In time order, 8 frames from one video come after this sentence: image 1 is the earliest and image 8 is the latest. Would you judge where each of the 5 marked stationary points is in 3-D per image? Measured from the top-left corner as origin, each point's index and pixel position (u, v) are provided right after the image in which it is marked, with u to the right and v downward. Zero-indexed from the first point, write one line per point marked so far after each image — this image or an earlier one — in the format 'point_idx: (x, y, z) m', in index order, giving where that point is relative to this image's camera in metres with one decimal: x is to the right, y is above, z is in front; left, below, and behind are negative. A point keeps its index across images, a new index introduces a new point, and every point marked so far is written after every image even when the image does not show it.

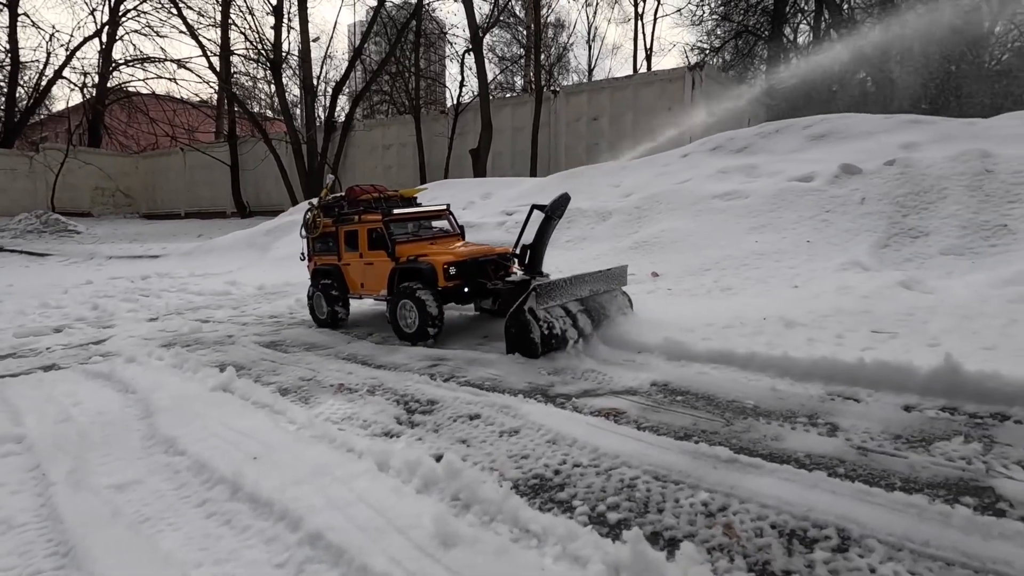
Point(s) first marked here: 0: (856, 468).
0: (+1.8, -0.9, +2.8) m
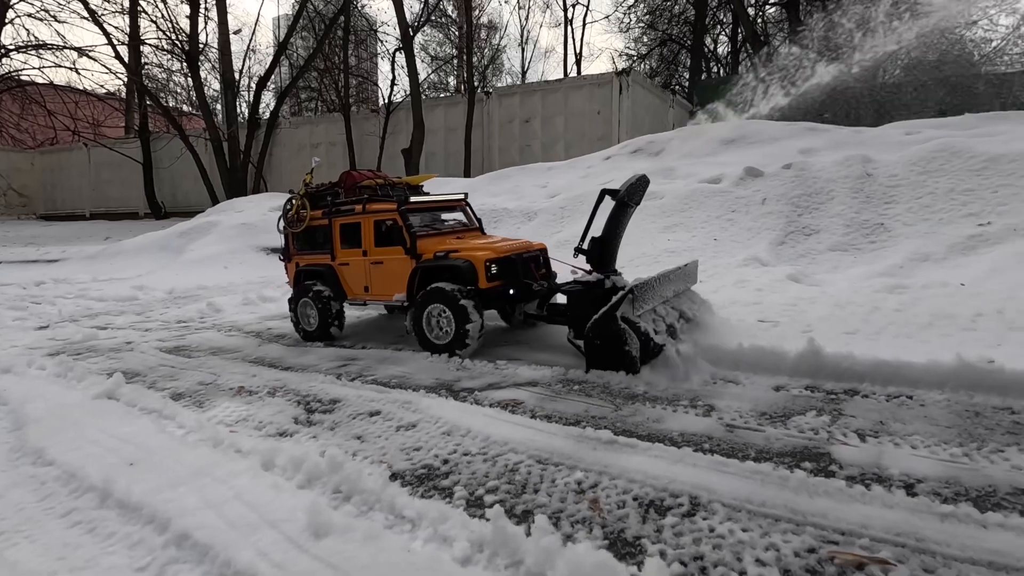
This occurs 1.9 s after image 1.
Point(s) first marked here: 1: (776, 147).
0: (+1.2, -0.9, +3.0) m
1: (+6.9, +3.6, +13.5) m
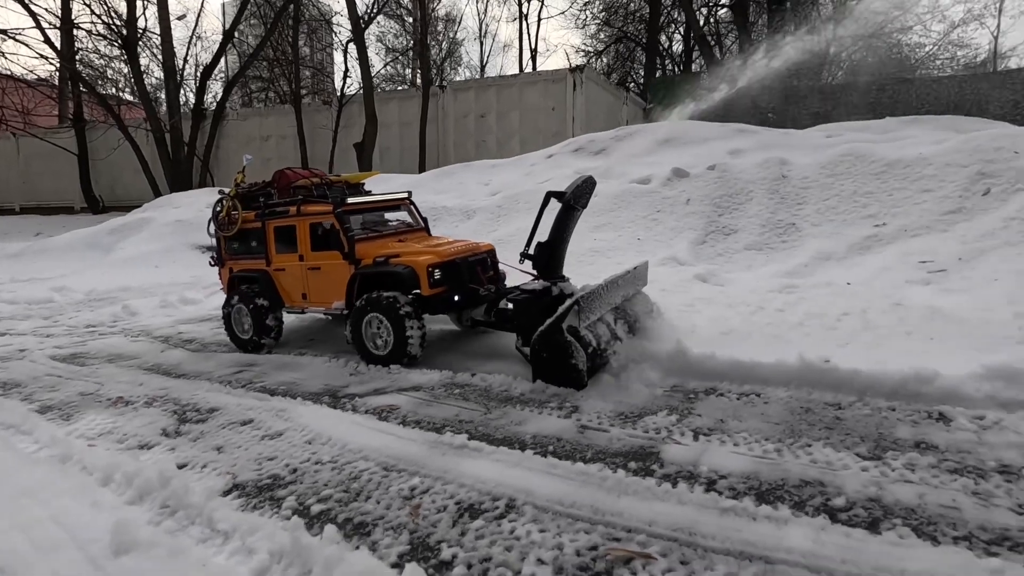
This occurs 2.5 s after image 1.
0: (+0.3, -0.9, +3.2) m
1: (+5.2, +3.7, +14.0) m
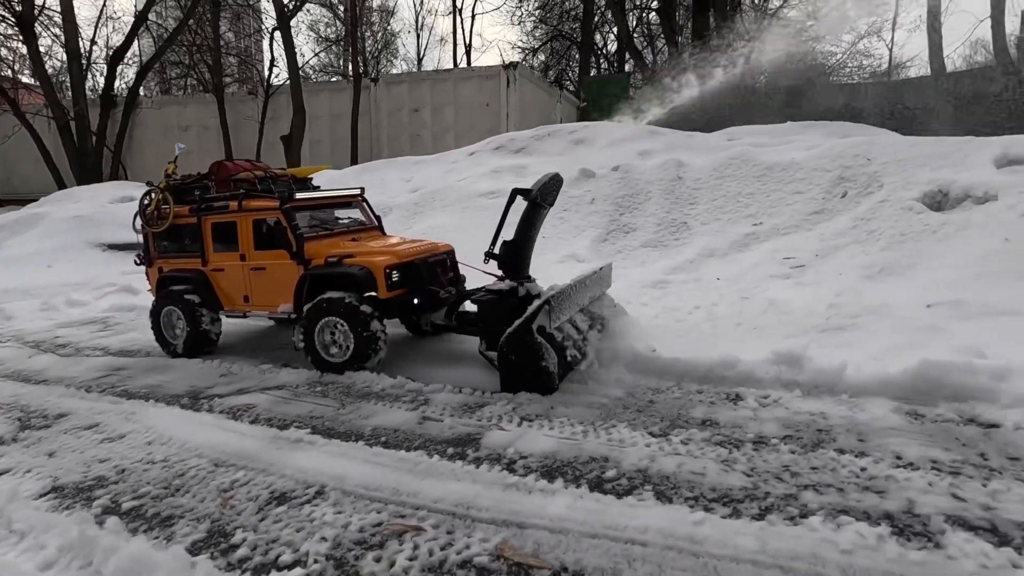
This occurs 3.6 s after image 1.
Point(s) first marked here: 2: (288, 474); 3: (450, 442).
0: (-0.7, -0.9, +3.4) m
1: (+2.9, +3.8, +14.6) m
2: (-1.2, -1.0, +2.9) m
3: (-0.4, -0.9, +3.3) m
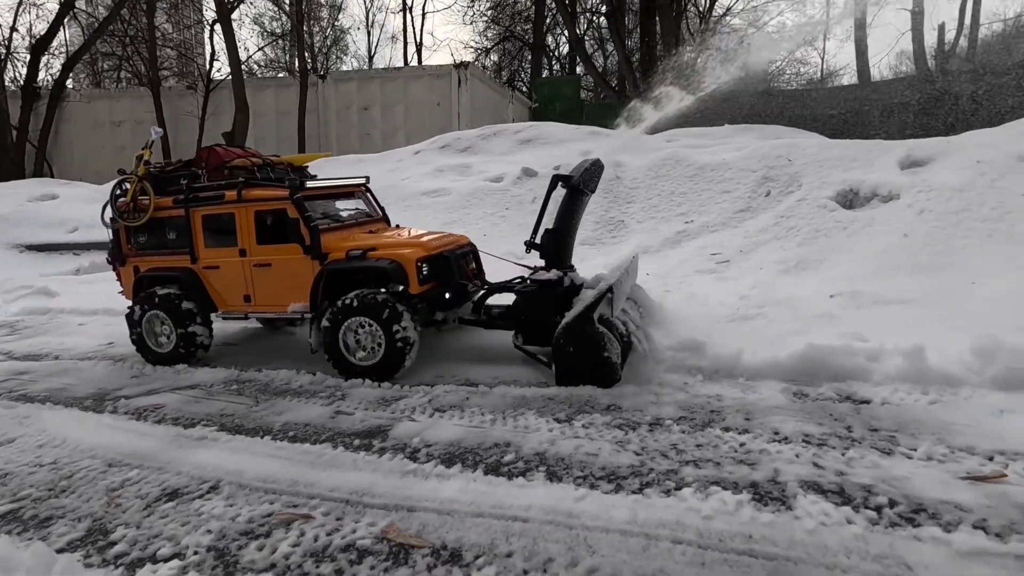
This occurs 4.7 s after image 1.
0: (-1.3, -0.9, +3.4) m
1: (+1.4, +3.9, +14.9) m
2: (-1.7, -1.0, +2.8) m
3: (-0.9, -0.9, +3.3) m
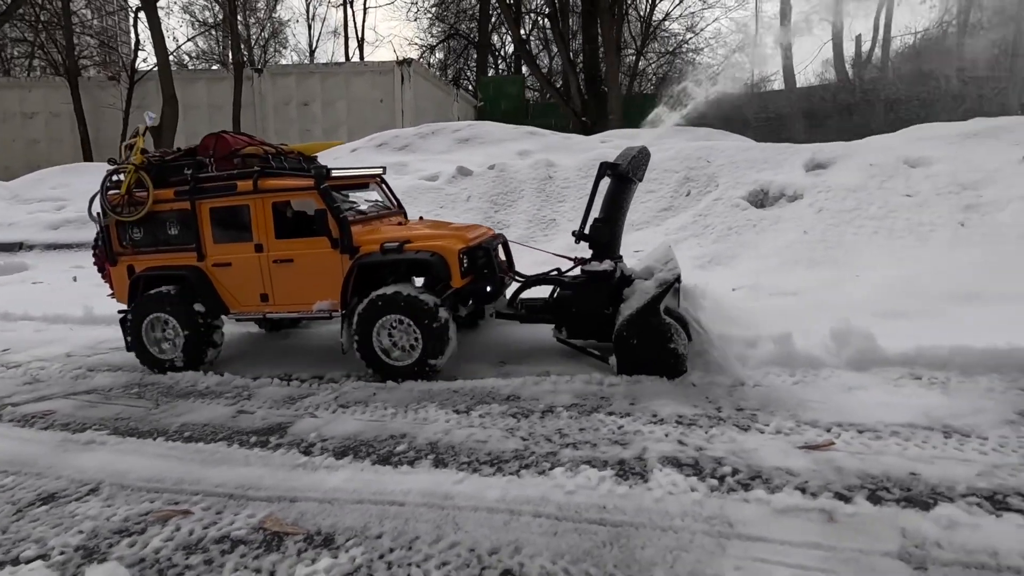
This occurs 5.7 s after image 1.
0: (-1.9, -0.9, +3.4) m
1: (-0.4, +3.9, +15.1) m
2: (-2.3, -1.0, +2.8) m
3: (-1.6, -0.9, +3.3) m
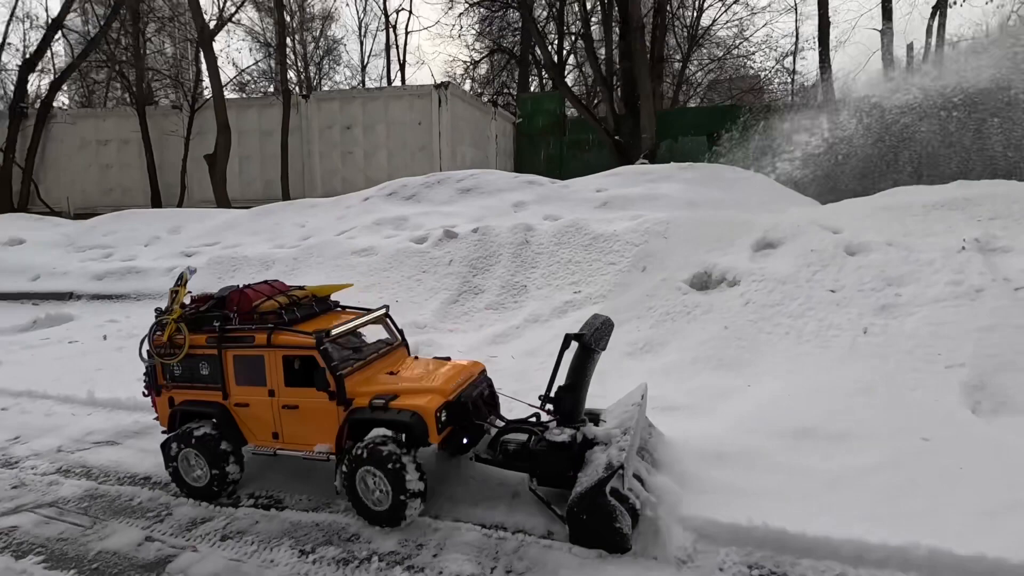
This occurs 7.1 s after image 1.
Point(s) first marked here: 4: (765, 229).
0: (-3.3, -2.2, +4.4) m
1: (-0.7, +2.4, +16.0) m
2: (-3.7, -2.3, +3.9) m
3: (-3.0, -2.2, +4.3) m
4: (+5.2, +1.3, +10.9) m
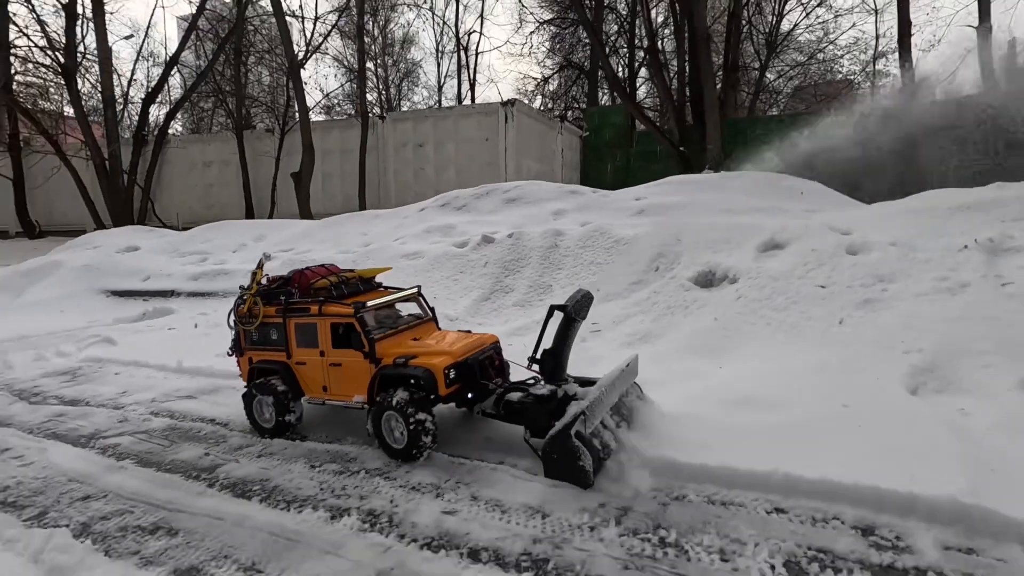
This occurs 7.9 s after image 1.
0: (-3.7, -2.0, +6.0) m
1: (+0.5, +2.4, +17.2) m
2: (-4.2, -2.0, +5.5) m
3: (-3.4, -2.0, +5.8) m
4: (+5.6, +1.3, +11.4) m
